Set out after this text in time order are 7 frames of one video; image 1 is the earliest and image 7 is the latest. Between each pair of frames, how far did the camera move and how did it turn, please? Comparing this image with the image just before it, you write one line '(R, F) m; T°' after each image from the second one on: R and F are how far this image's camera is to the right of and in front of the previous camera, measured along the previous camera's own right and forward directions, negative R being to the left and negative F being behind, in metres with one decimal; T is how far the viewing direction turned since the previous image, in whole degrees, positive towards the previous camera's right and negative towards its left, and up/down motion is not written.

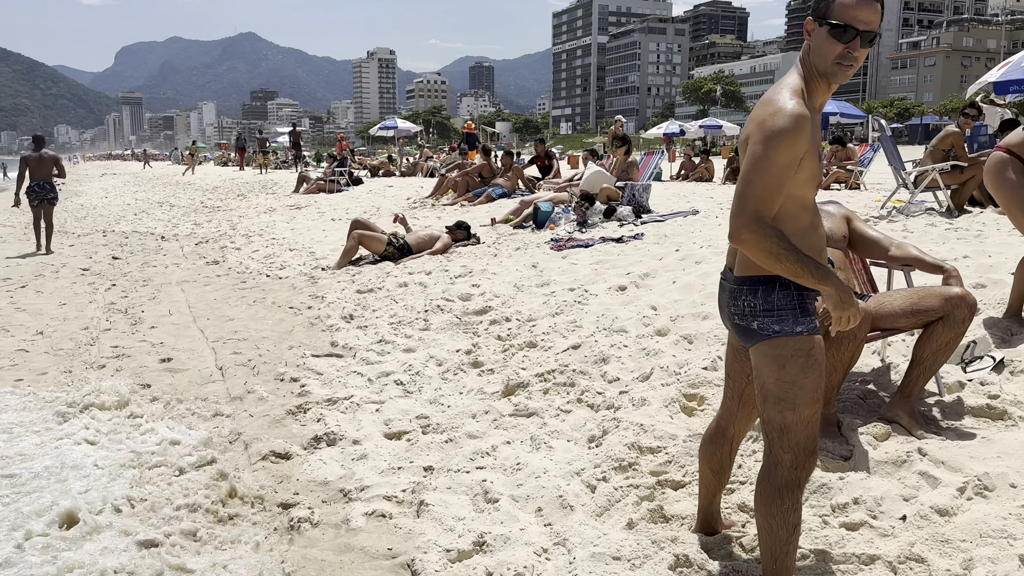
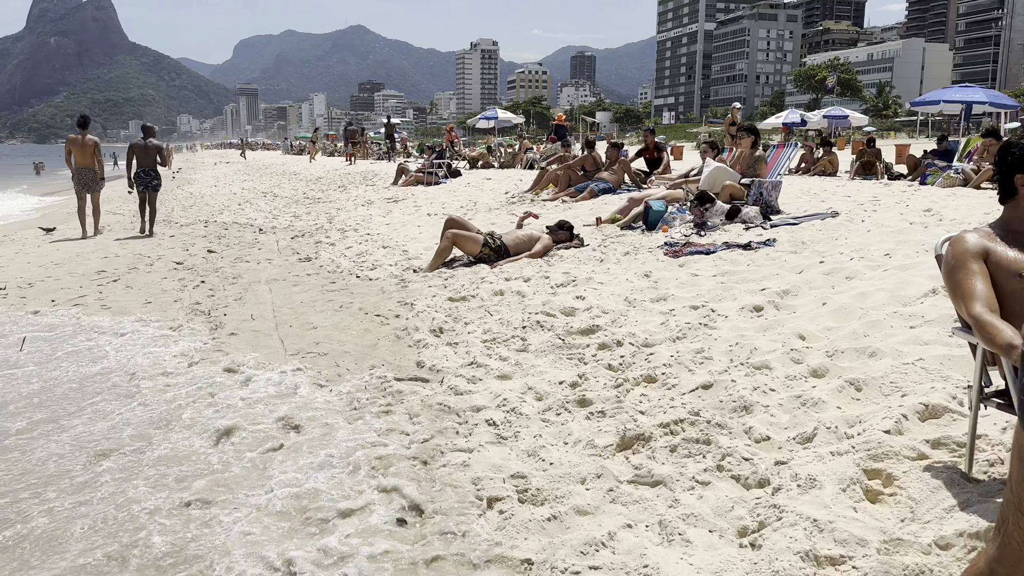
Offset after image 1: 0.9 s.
(-0.1, +0.7) m; -7°
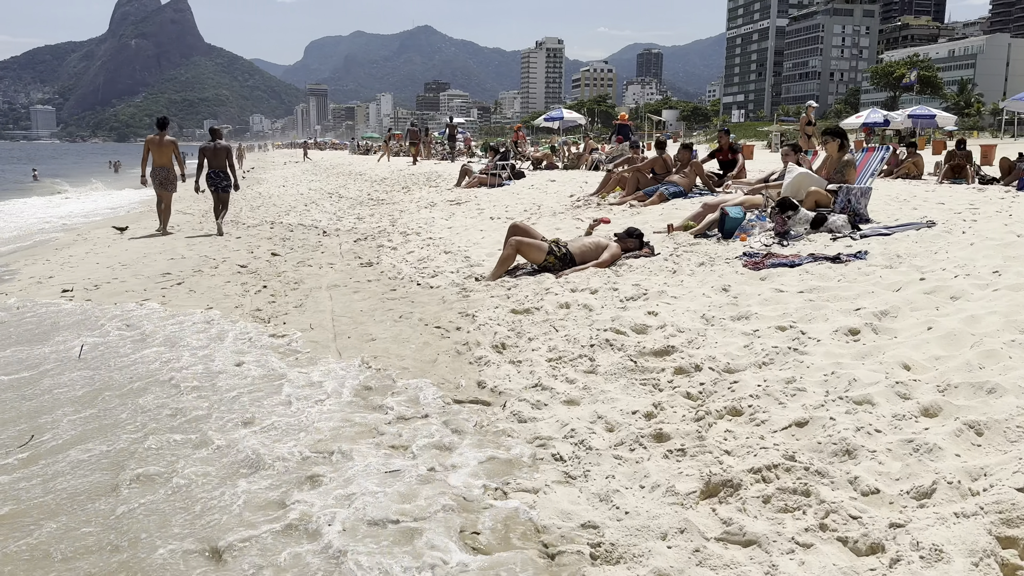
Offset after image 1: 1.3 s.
(0.0, +0.3) m; -5°
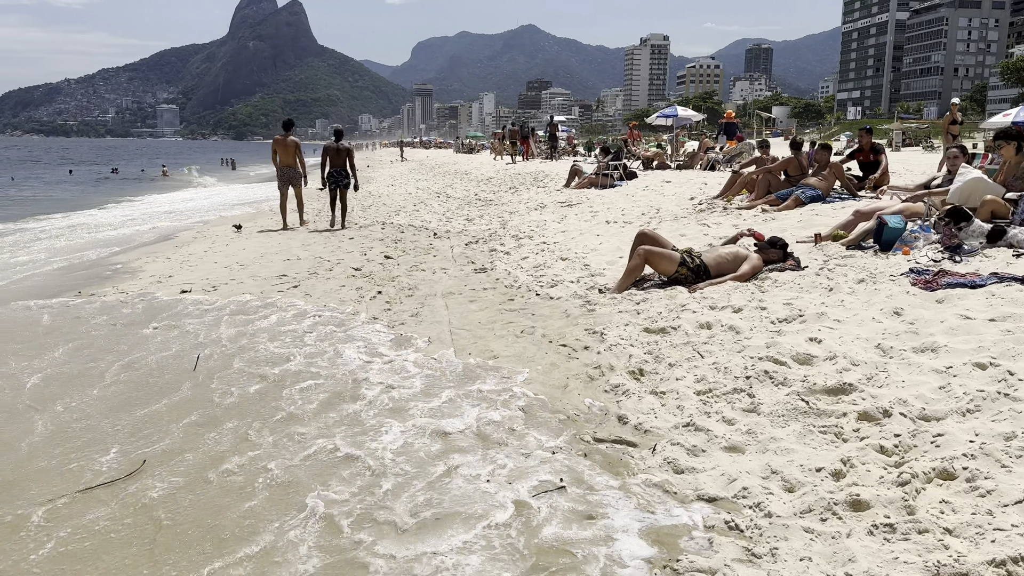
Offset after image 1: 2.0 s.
(-0.2, +0.4) m; -7°
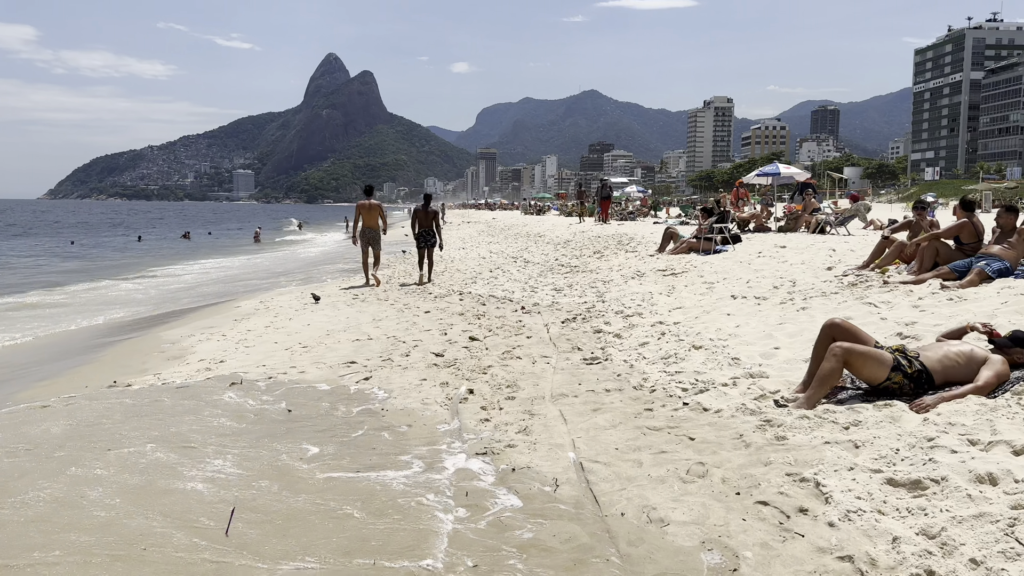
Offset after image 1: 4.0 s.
(-0.5, +1.4) m; -5°
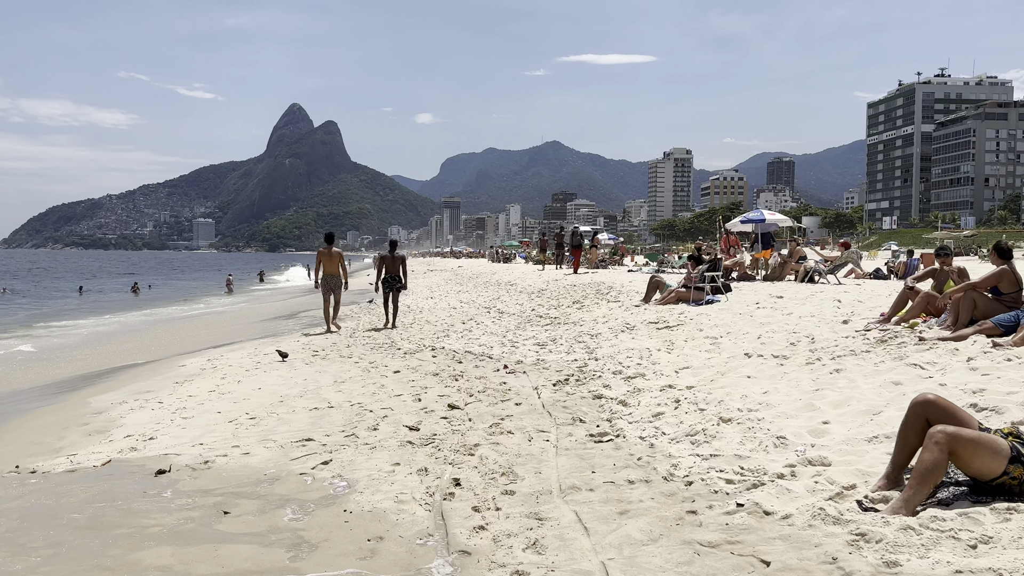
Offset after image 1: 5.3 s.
(-0.2, +1.0) m; +3°
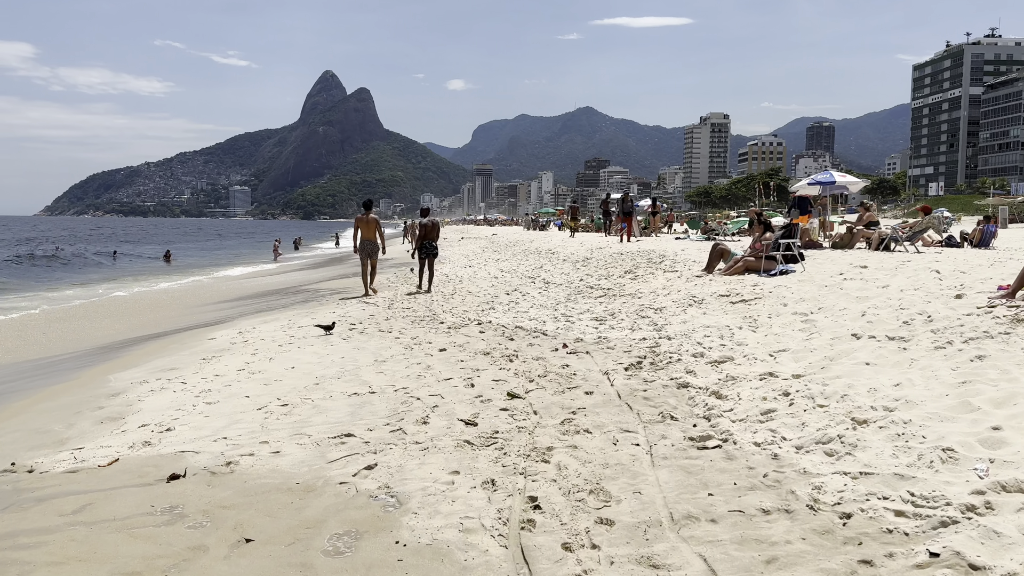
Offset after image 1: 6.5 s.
(-0.3, +0.9) m; -2°
